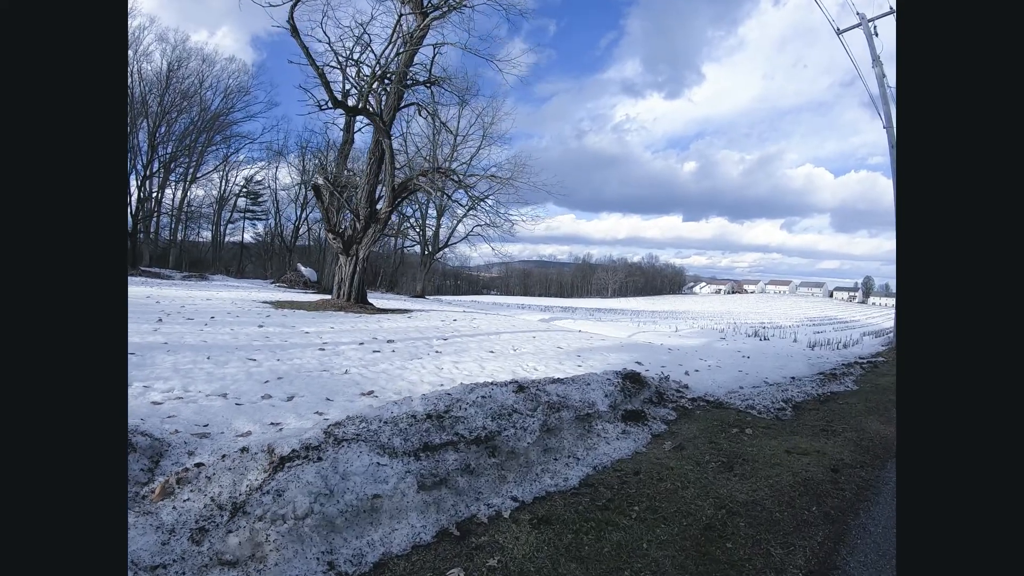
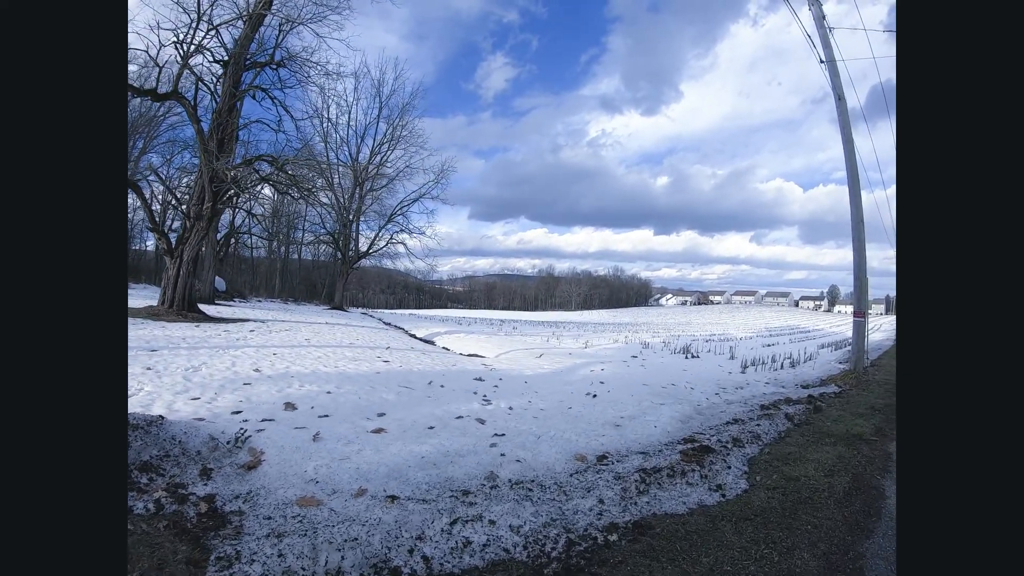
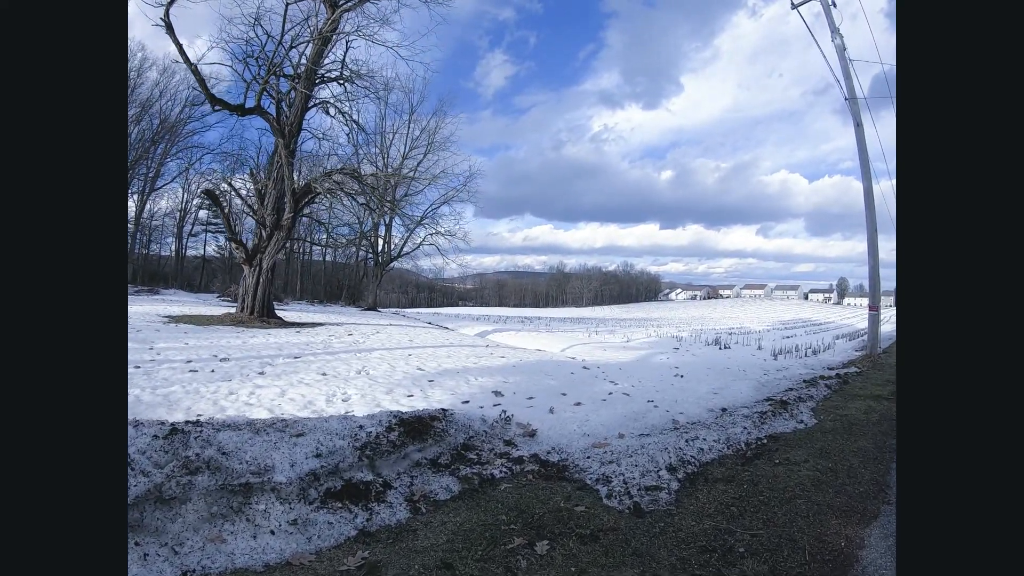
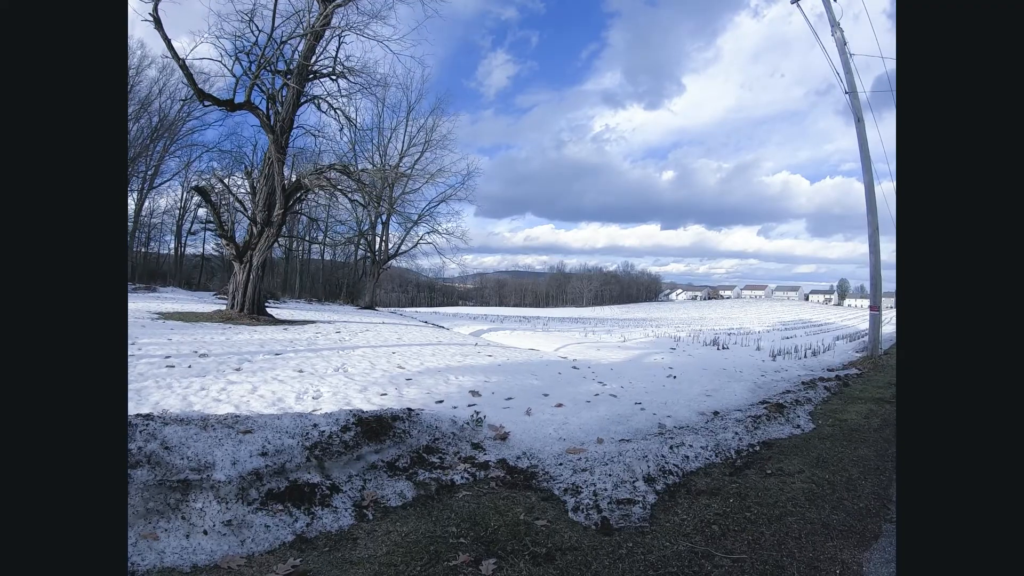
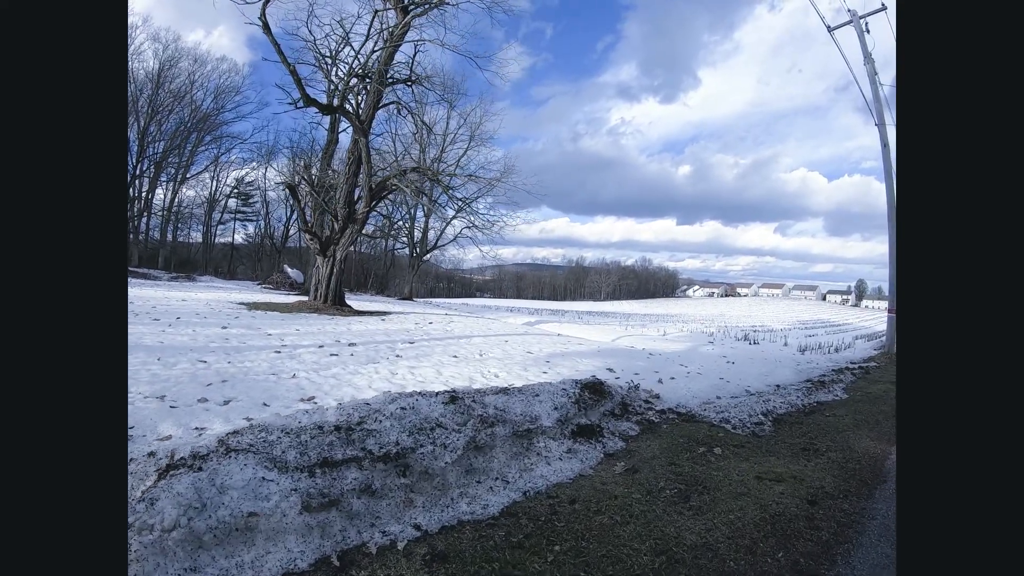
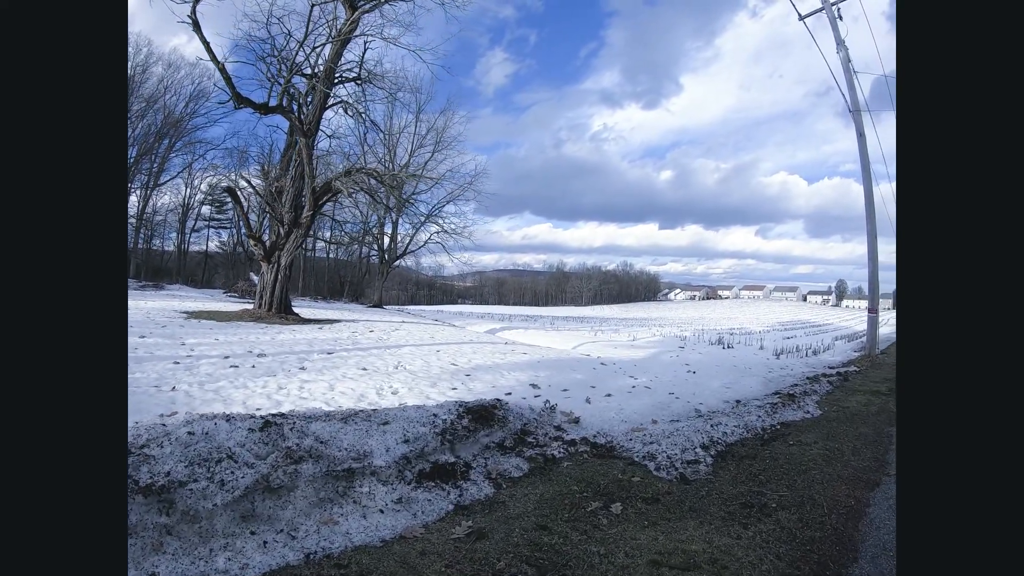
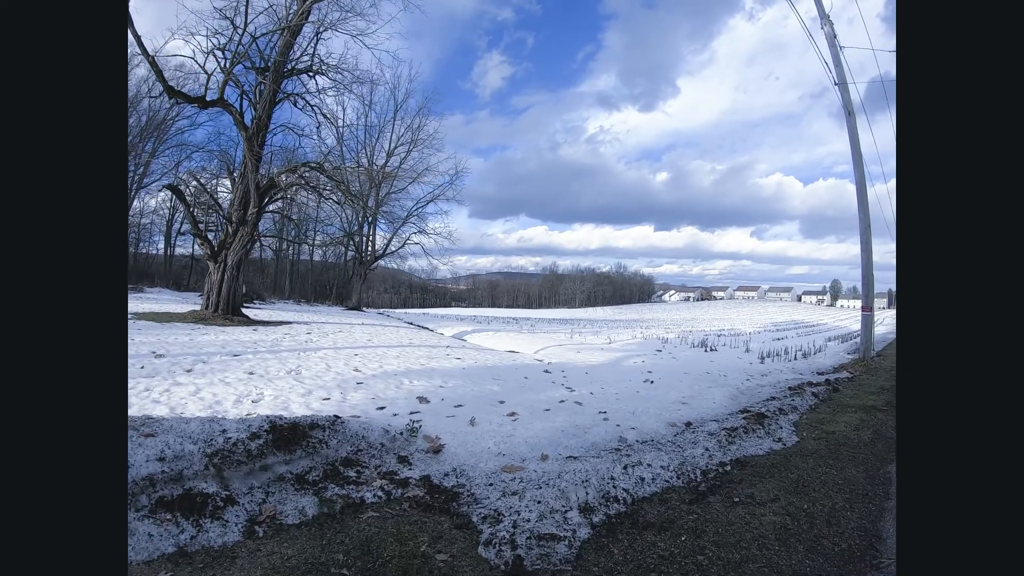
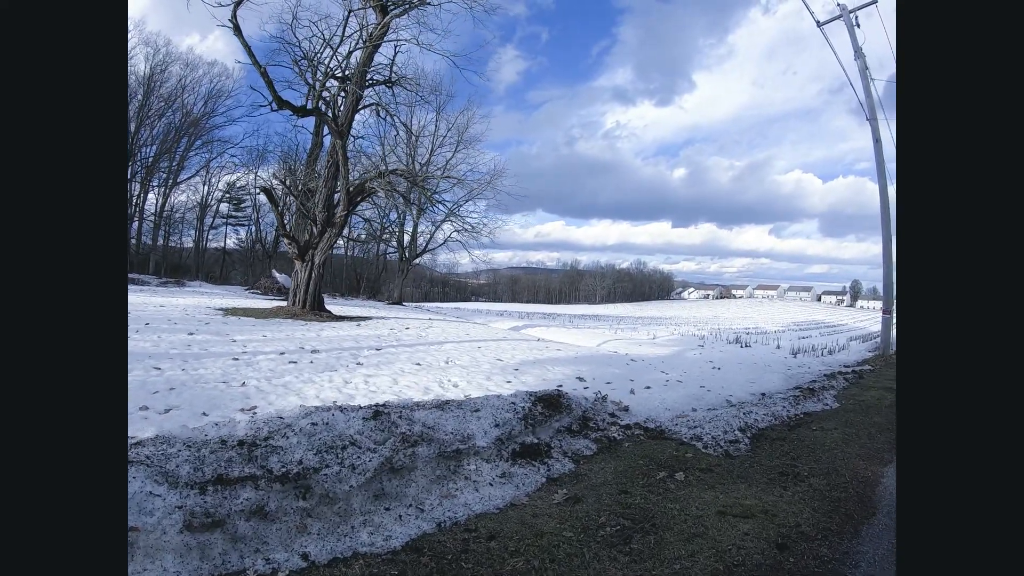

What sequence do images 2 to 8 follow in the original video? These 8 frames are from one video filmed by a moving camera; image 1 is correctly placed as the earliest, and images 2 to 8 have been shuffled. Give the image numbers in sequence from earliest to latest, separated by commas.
5, 8, 6, 3, 4, 7, 2
